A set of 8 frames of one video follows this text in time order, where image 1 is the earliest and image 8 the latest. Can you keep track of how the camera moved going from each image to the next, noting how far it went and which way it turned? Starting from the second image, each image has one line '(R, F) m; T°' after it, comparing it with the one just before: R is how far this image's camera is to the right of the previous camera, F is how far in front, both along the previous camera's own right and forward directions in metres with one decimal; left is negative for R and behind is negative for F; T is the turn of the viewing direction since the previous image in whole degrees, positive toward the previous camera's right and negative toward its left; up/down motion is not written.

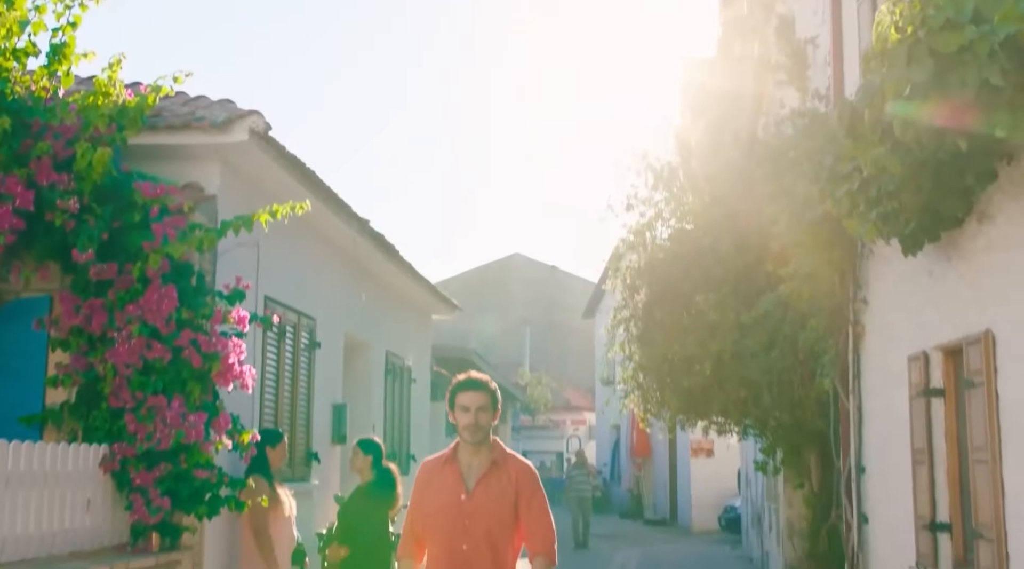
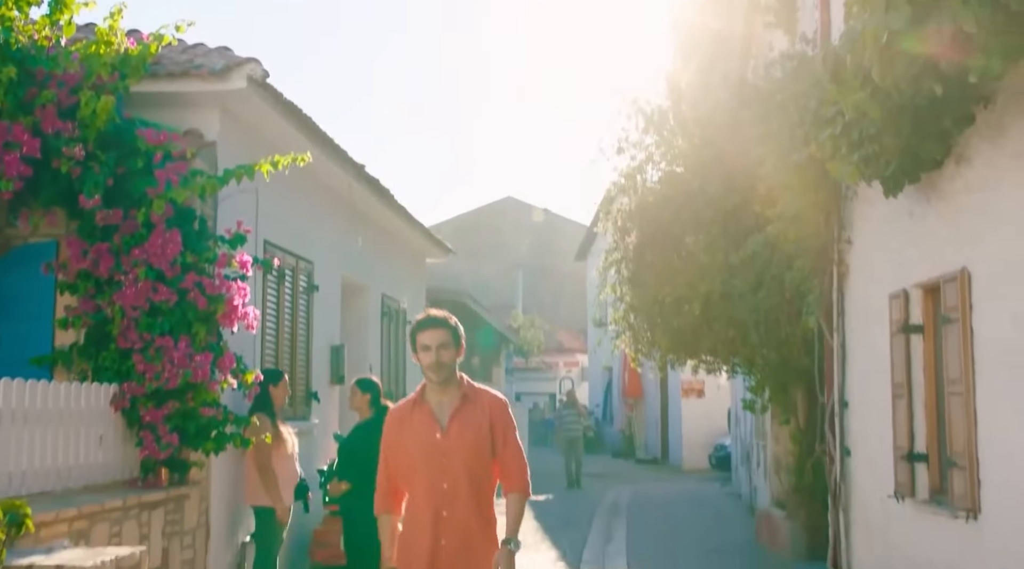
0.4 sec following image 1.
(0.0, -0.2) m; 0°
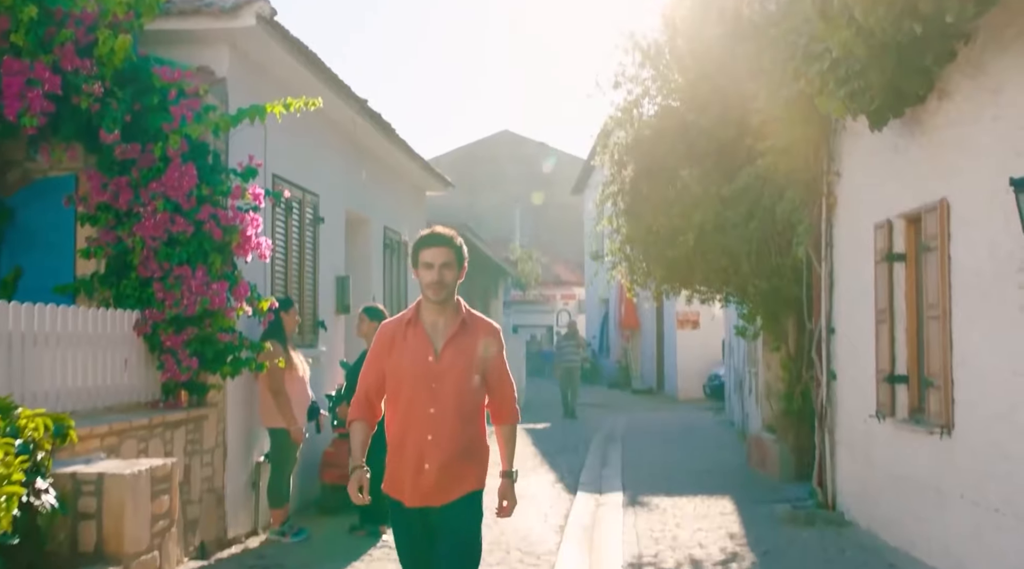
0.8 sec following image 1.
(0.0, -0.3) m; 0°
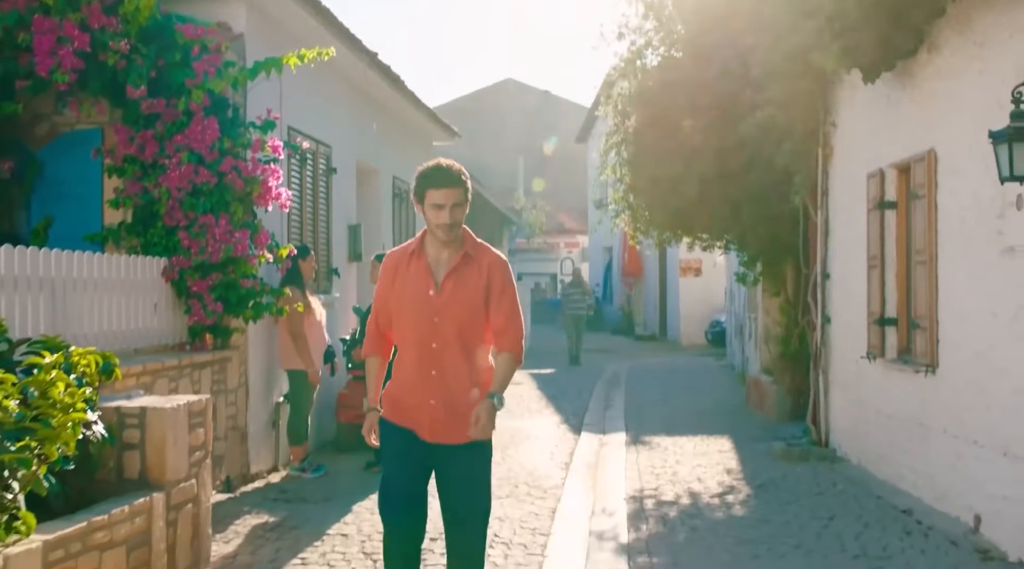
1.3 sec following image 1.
(0.0, -0.4) m; 0°
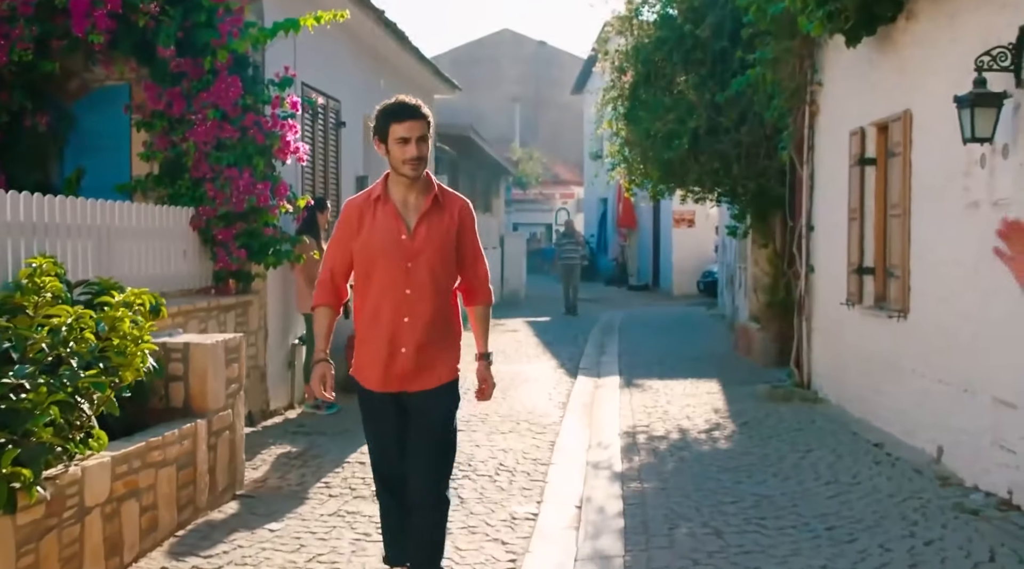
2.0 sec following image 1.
(-0.1, -0.6) m; 0°
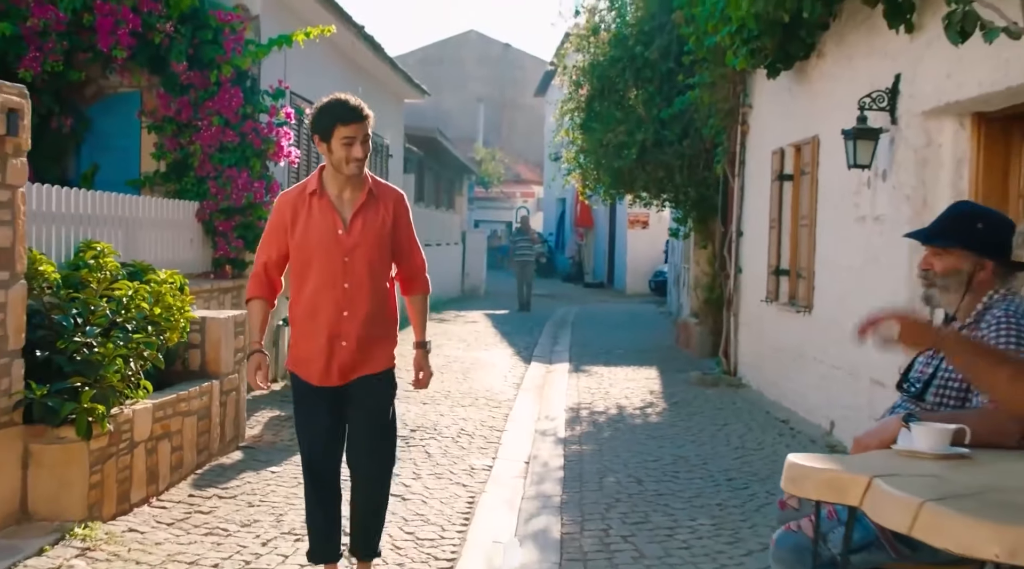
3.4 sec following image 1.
(0.0, -1.2) m; +2°
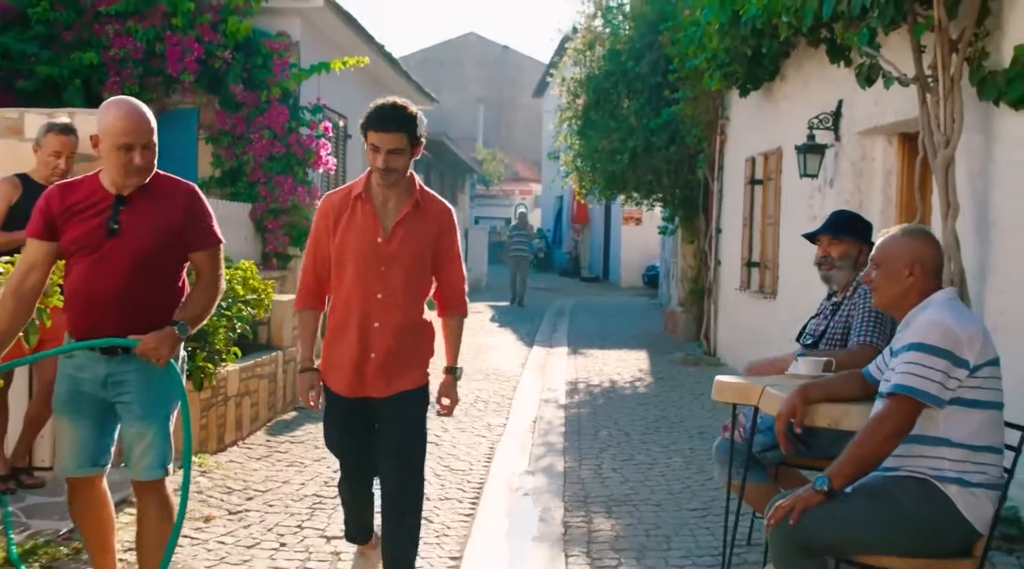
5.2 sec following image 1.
(-0.1, -1.5) m; 0°
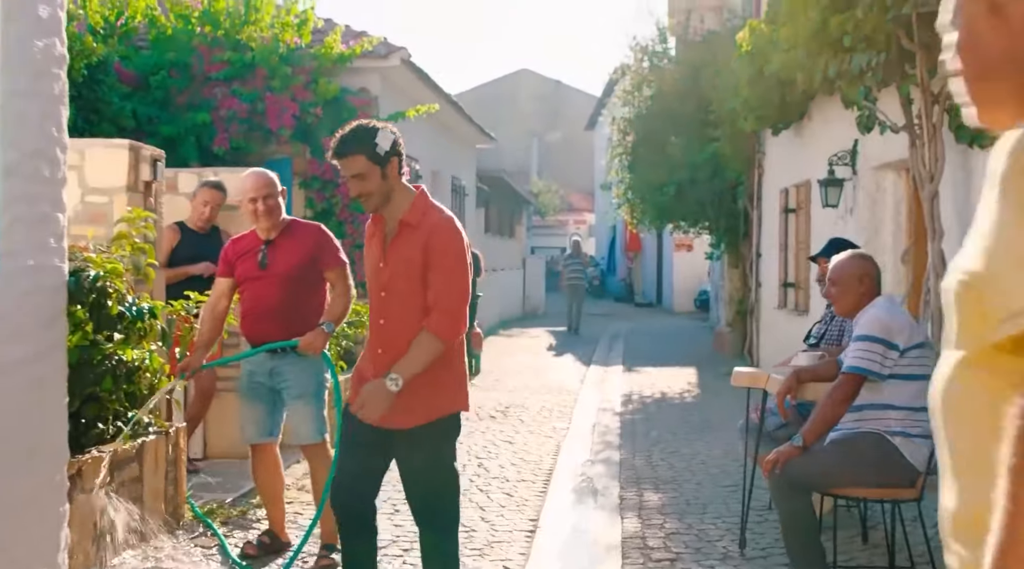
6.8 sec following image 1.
(0.0, -1.3) m; -3°
